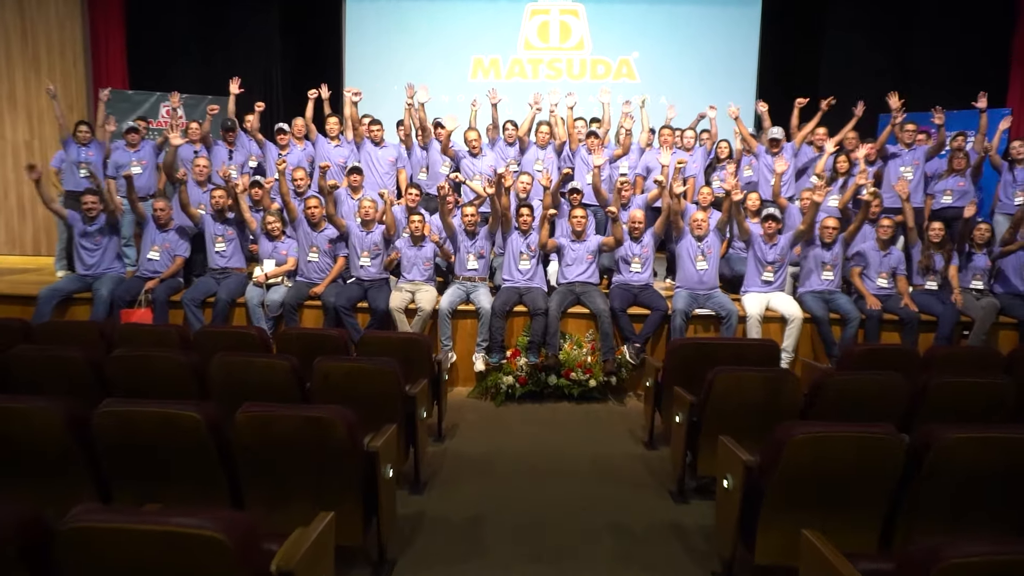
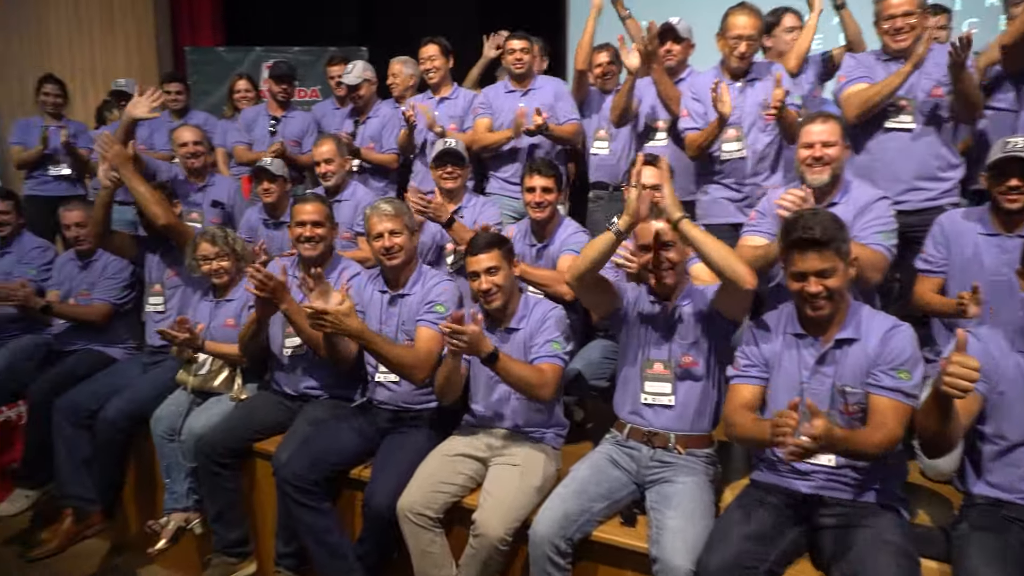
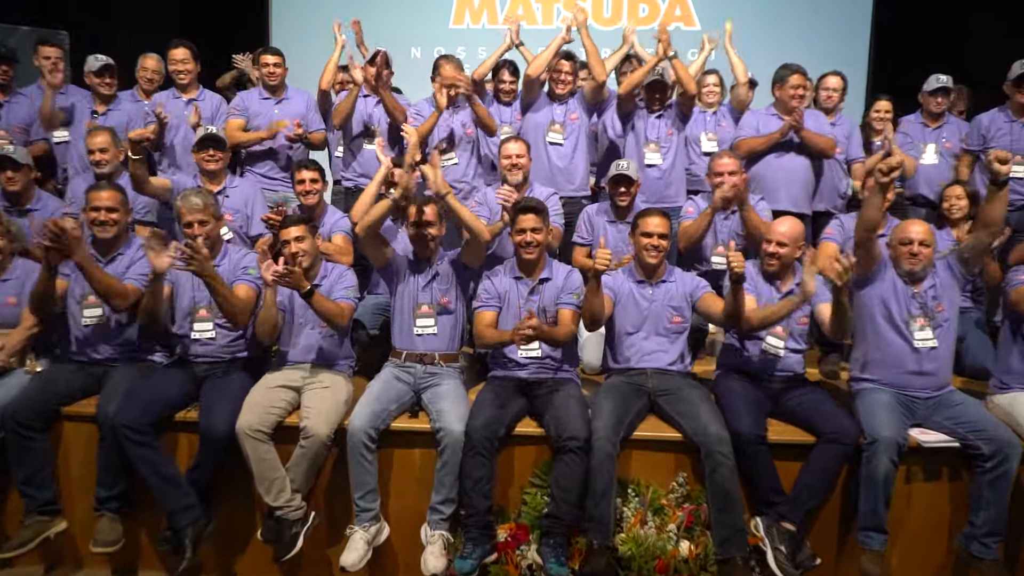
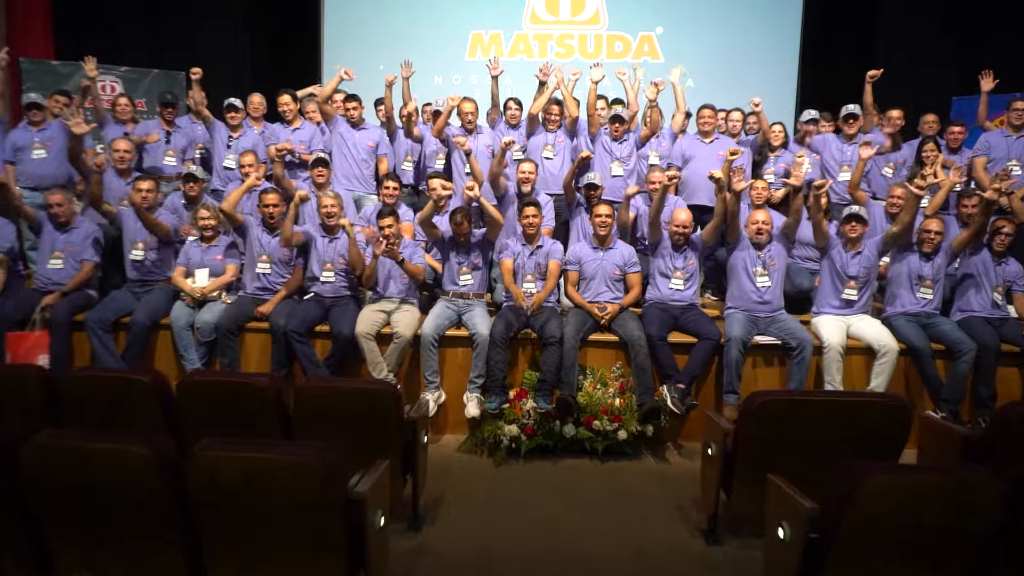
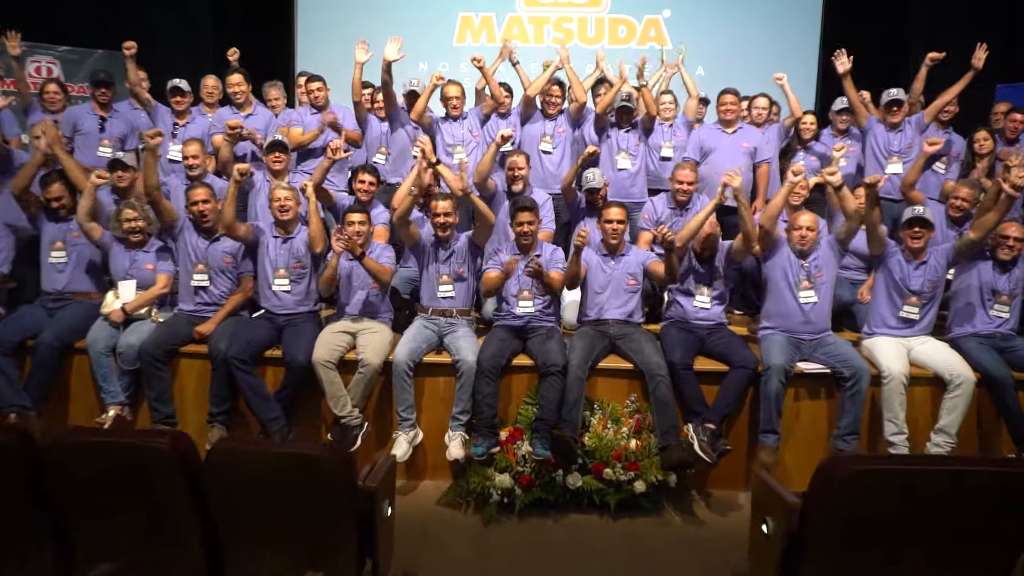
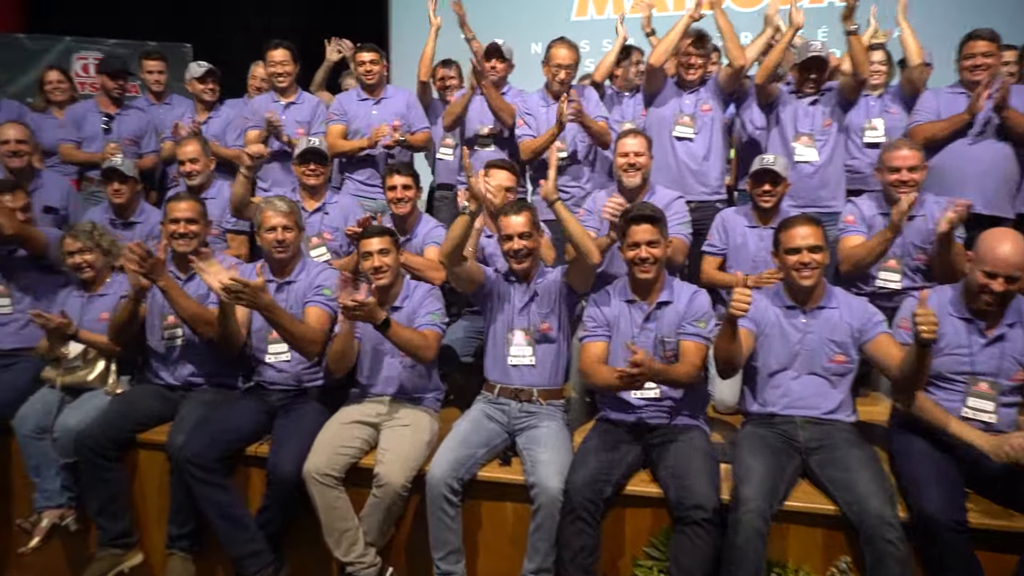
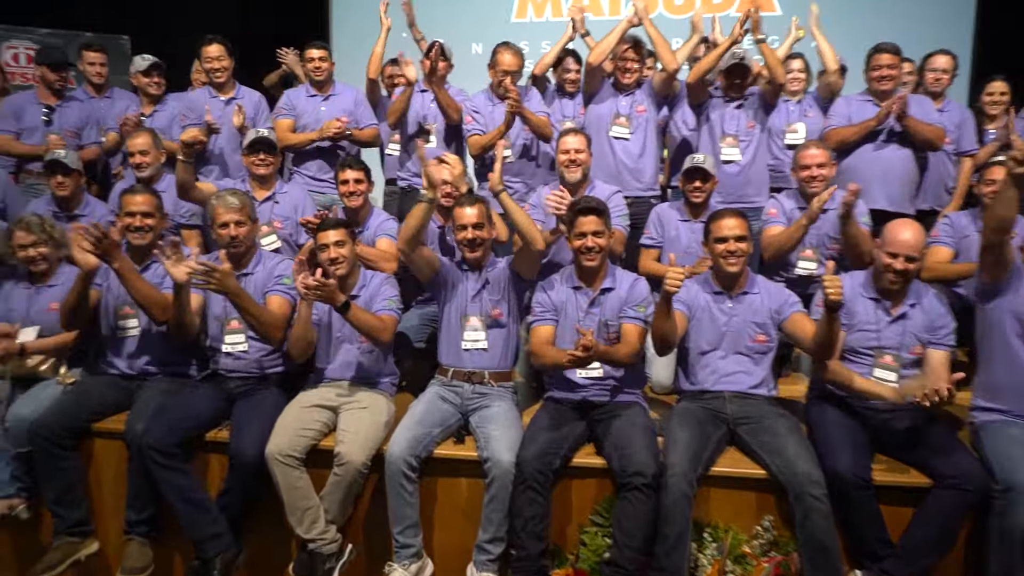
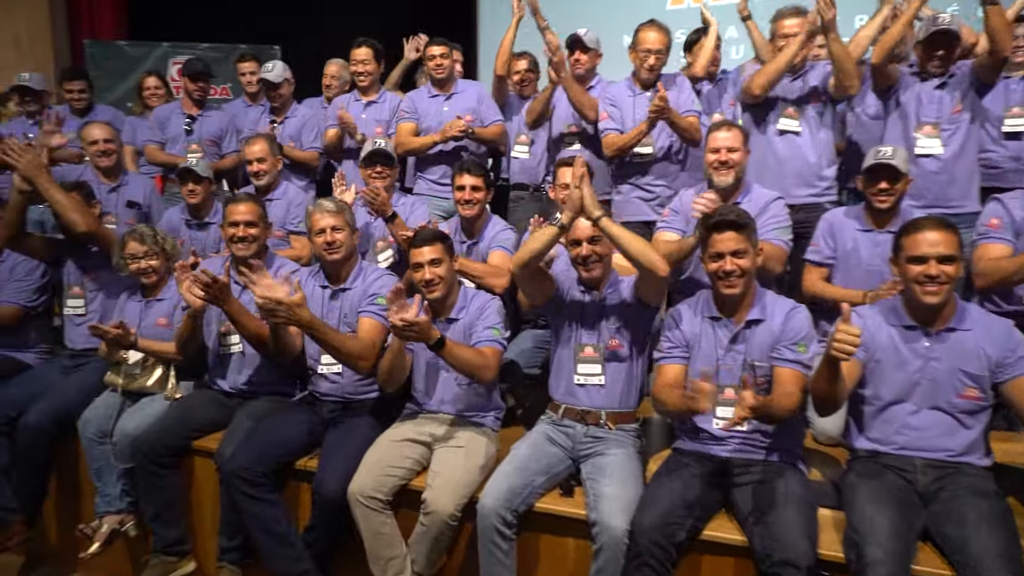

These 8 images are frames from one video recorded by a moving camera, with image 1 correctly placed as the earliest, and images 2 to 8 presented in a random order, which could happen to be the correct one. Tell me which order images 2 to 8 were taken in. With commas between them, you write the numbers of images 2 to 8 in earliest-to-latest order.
4, 5, 3, 7, 6, 8, 2
